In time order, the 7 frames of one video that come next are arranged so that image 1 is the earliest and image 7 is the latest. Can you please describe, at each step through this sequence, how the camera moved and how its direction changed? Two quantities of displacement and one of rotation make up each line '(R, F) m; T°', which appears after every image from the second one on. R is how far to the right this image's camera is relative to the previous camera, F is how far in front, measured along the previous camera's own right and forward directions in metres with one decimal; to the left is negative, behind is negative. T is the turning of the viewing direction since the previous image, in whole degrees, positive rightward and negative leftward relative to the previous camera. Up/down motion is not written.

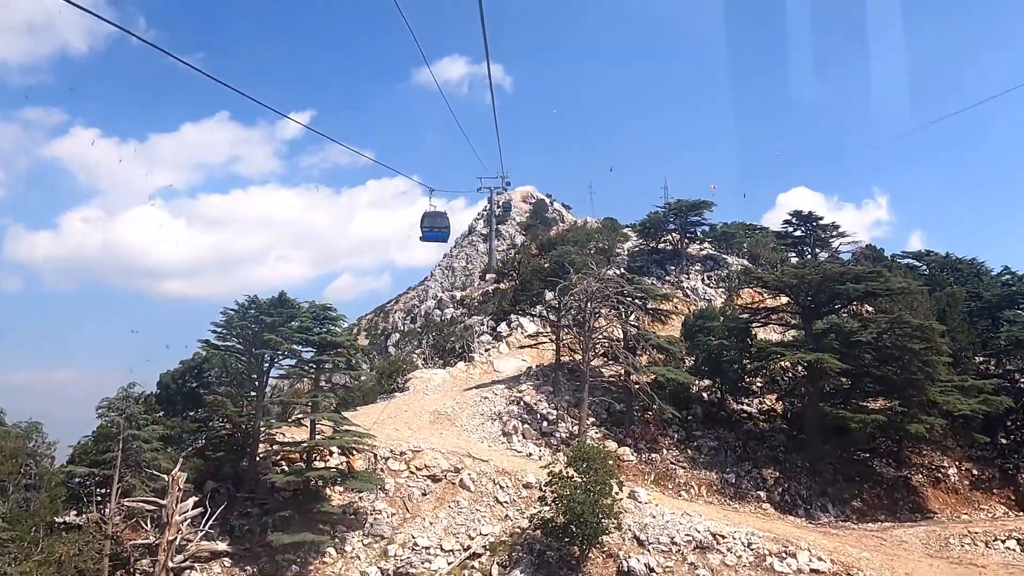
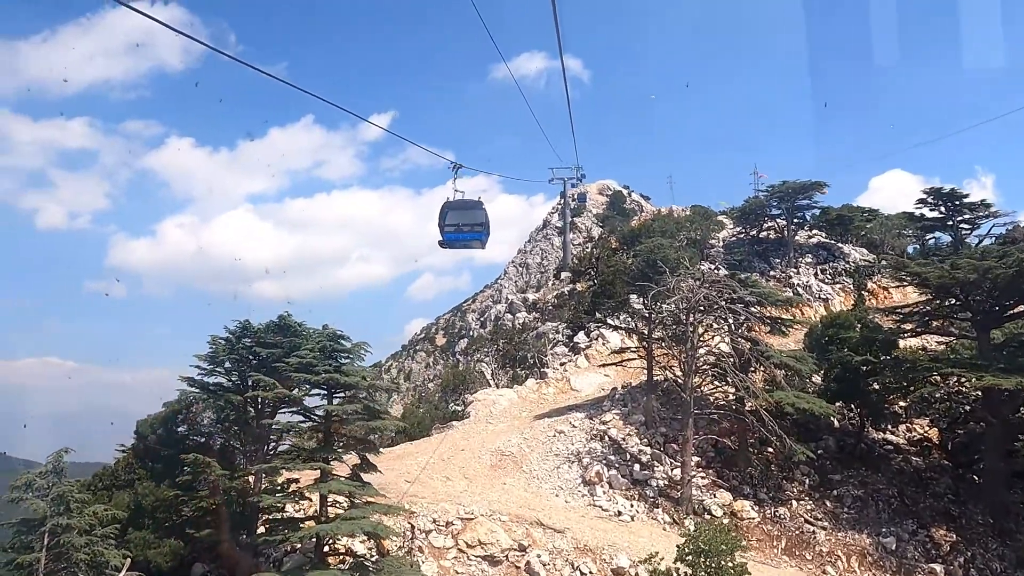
(0.0, +5.3) m; -6°
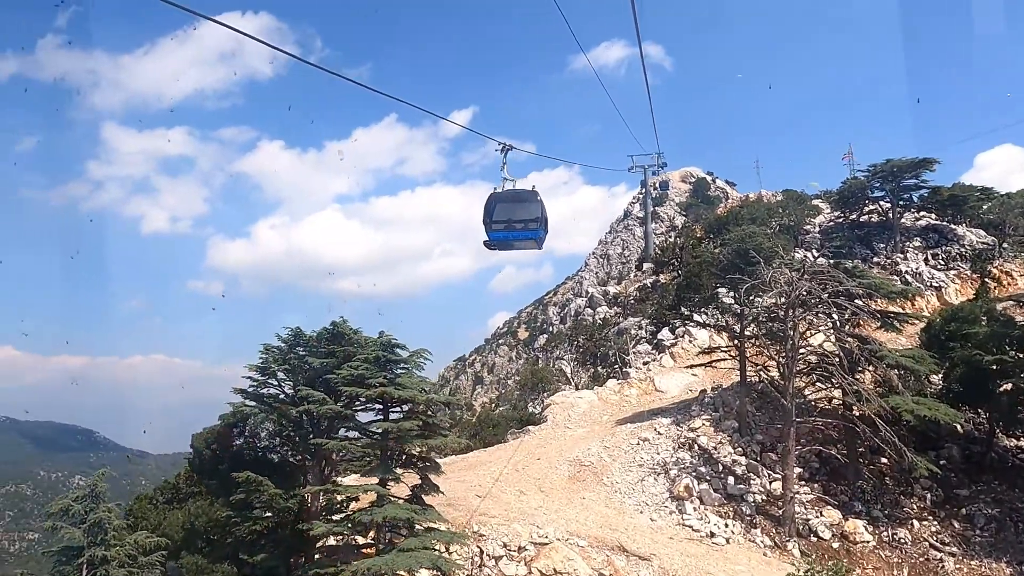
(+0.2, +1.6) m; -6°
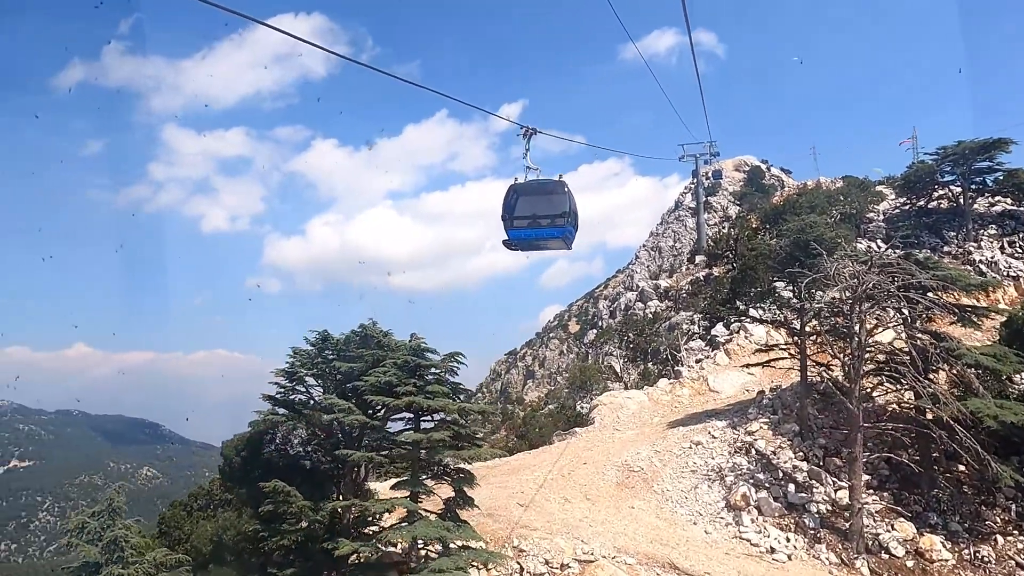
(+0.2, +0.9) m; -4°
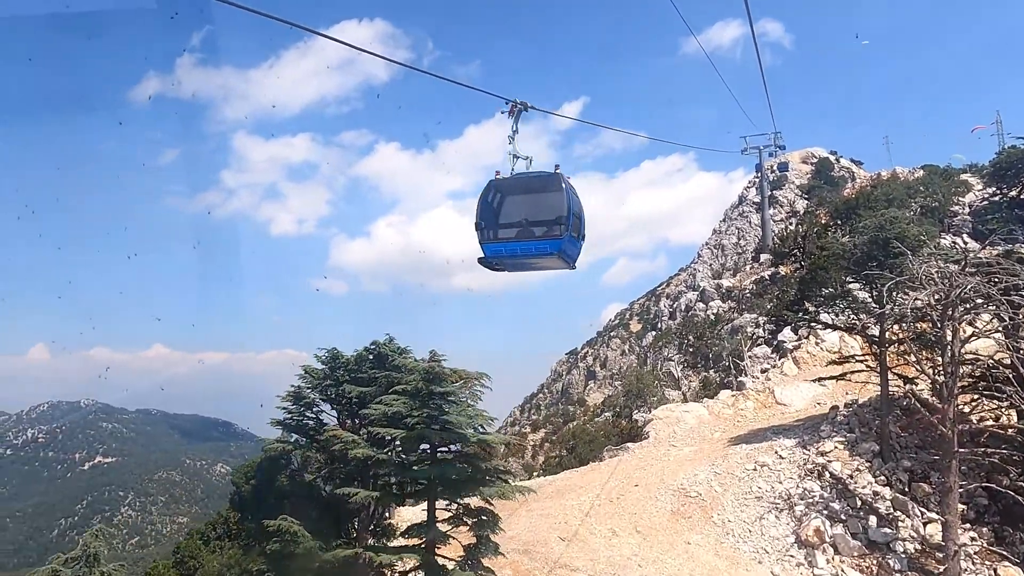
(+0.5, +1.6) m; -5°
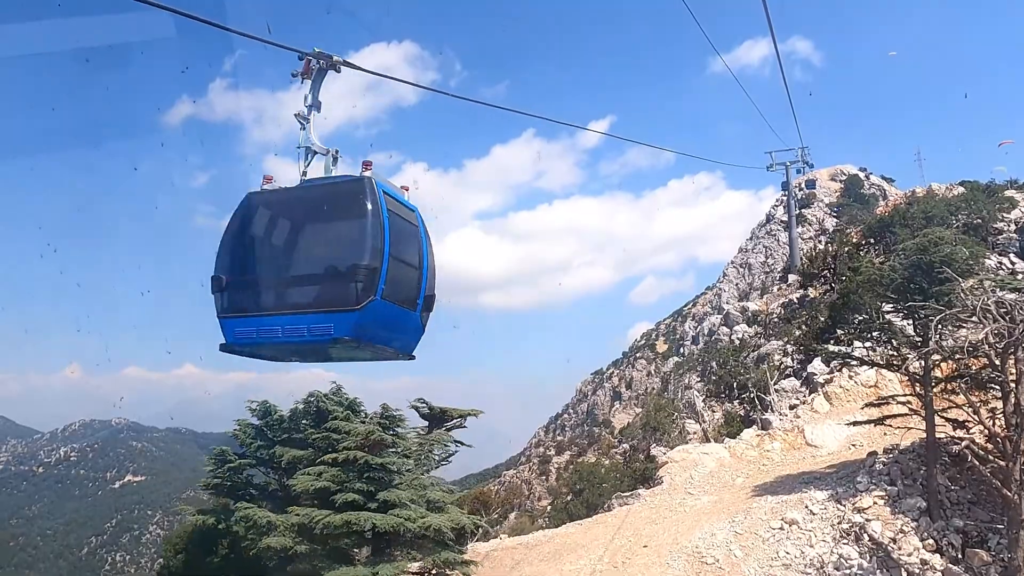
(+0.7, +2.0) m; -2°
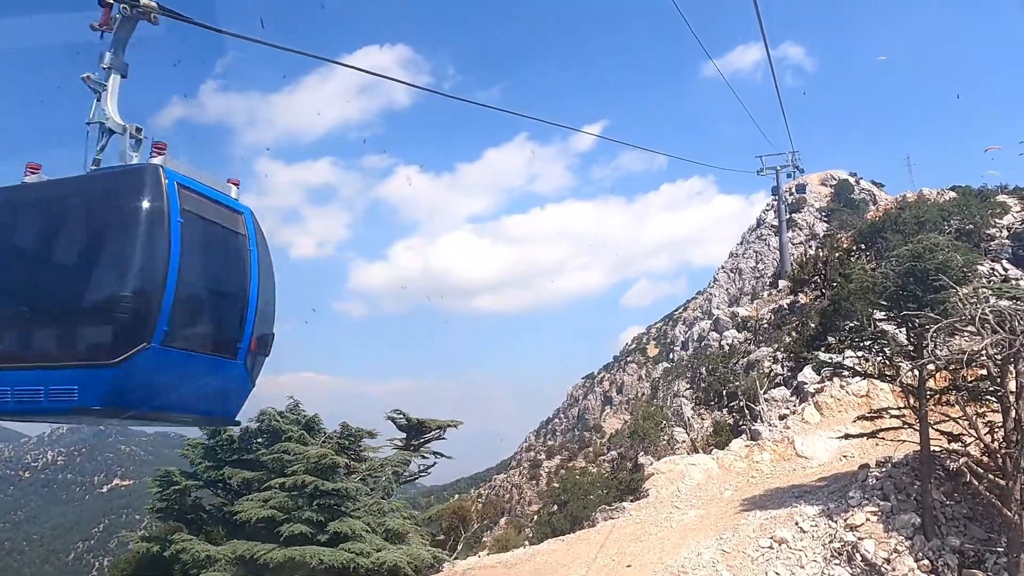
(+0.3, +0.7) m; +1°
